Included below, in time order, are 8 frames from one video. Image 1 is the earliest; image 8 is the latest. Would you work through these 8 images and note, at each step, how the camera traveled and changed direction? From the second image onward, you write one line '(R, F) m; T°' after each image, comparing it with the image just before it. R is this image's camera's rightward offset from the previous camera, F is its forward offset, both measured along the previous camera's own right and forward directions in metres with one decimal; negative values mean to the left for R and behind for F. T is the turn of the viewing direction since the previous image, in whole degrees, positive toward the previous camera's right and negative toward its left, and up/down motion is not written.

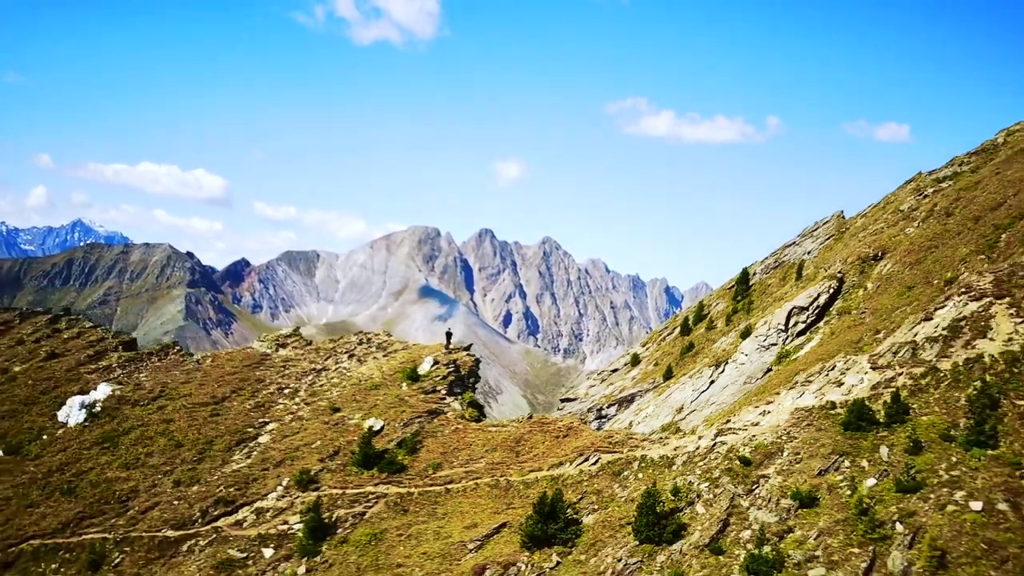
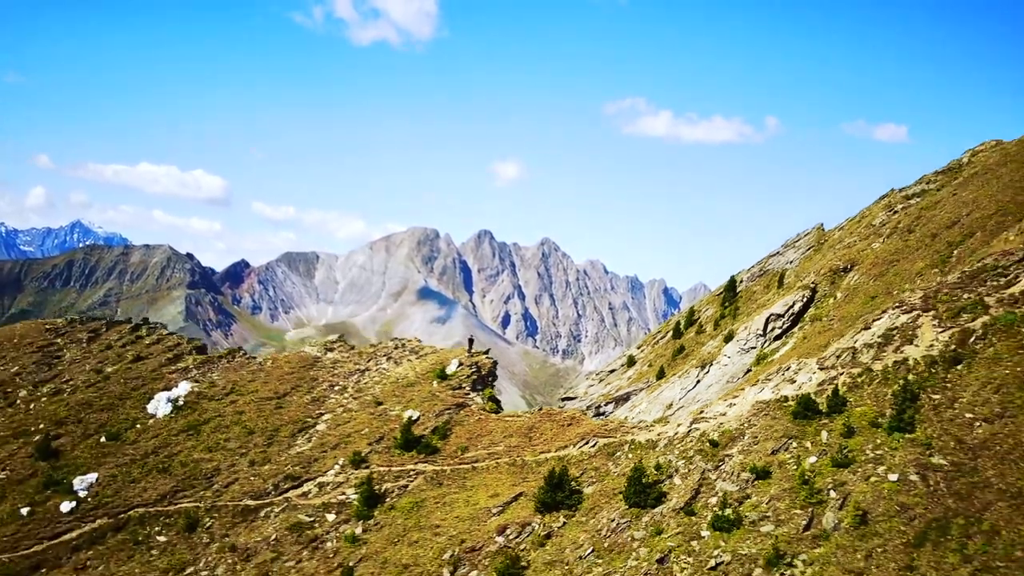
(-0.7, -5.1) m; 0°
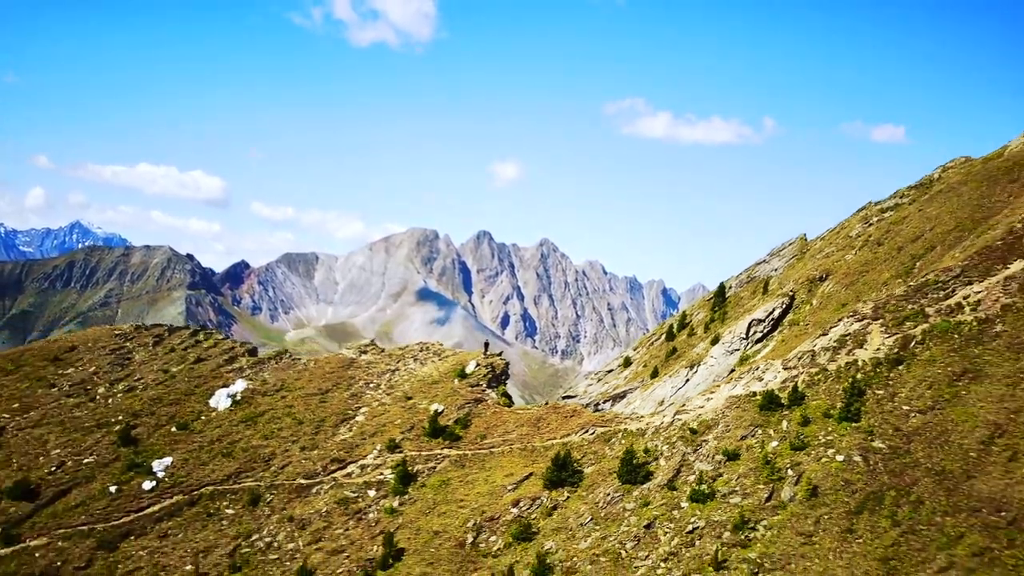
(-0.7, -5.0) m; 0°
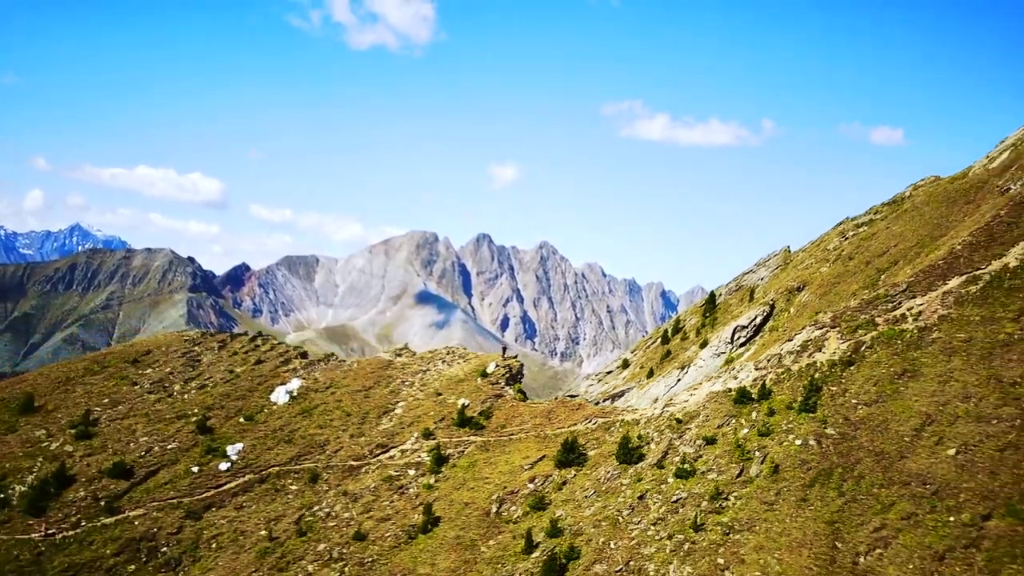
(-1.1, -6.4) m; 0°
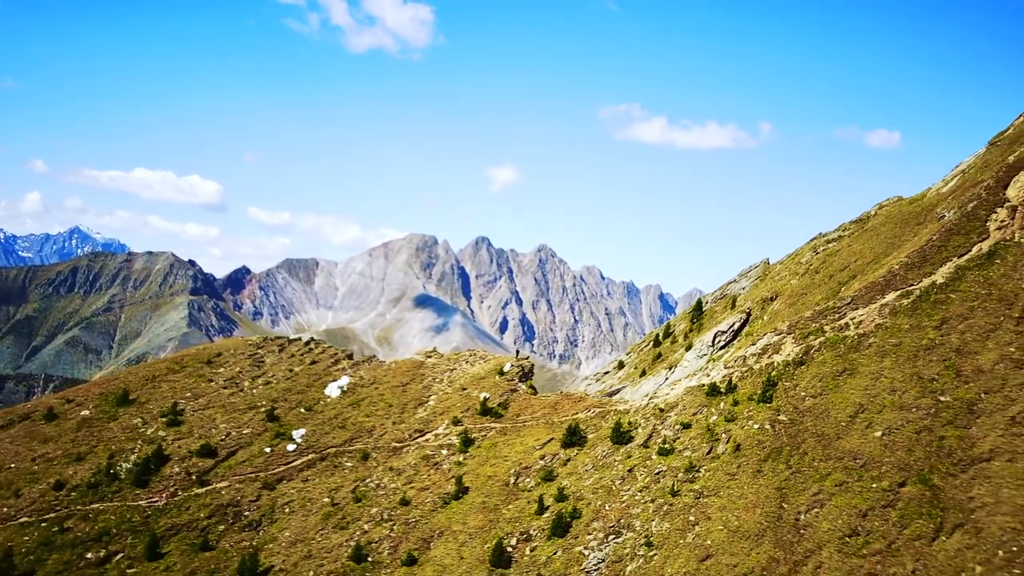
(-1.2, -8.7) m; 0°
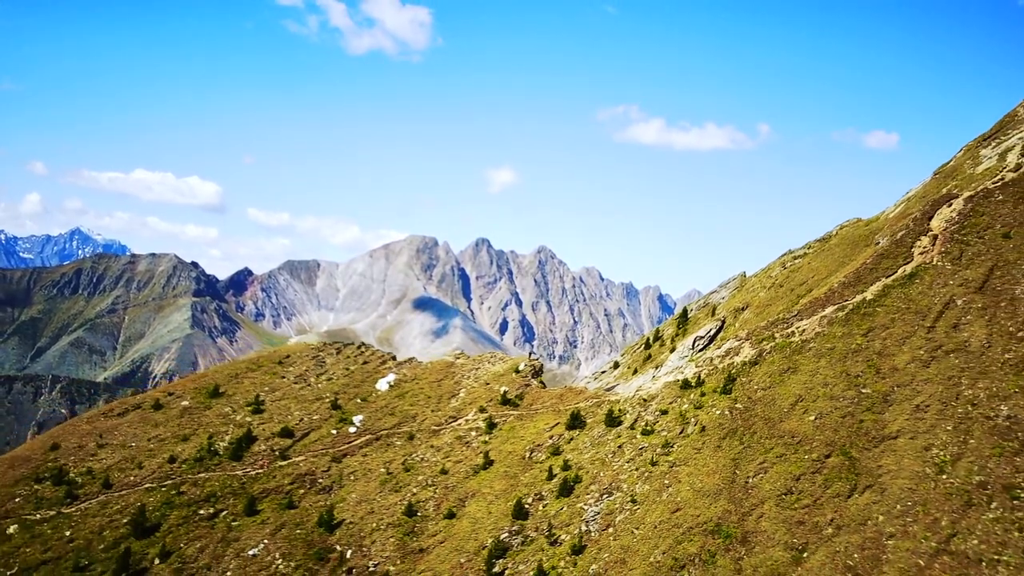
(-1.6, -12.4) m; 0°
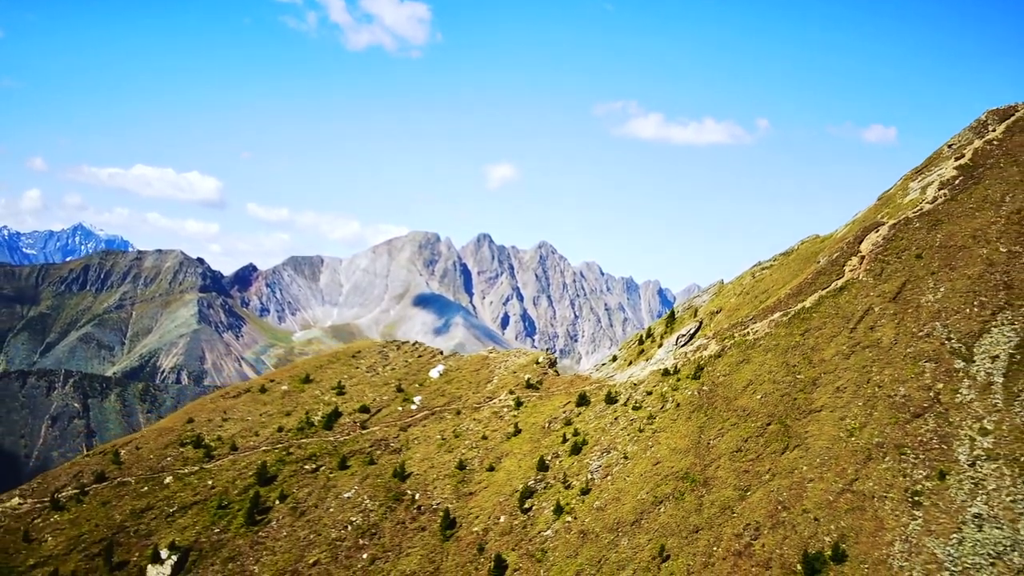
(-3.0, -18.9) m; 0°
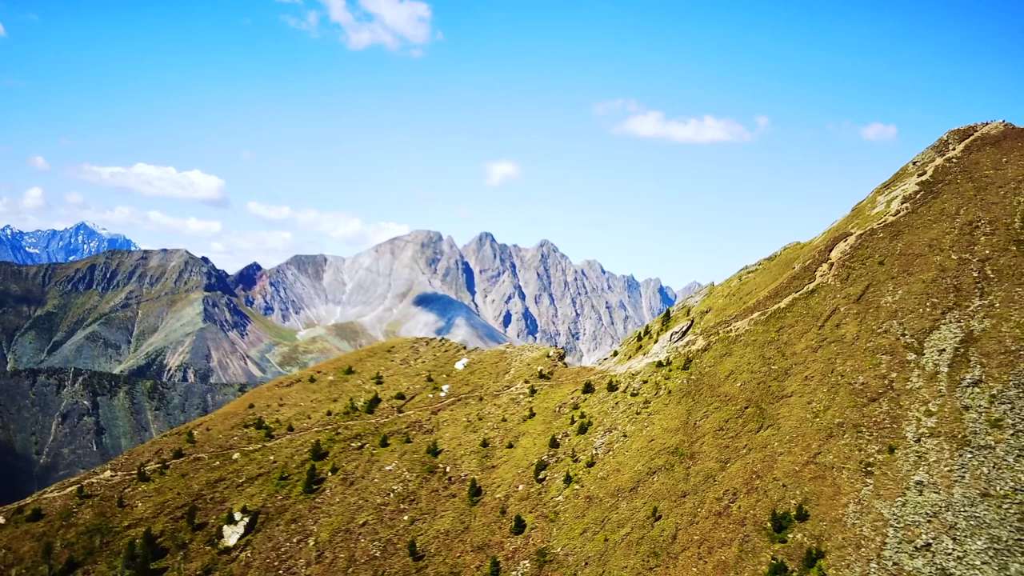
(-2.2, -12.6) m; 0°
